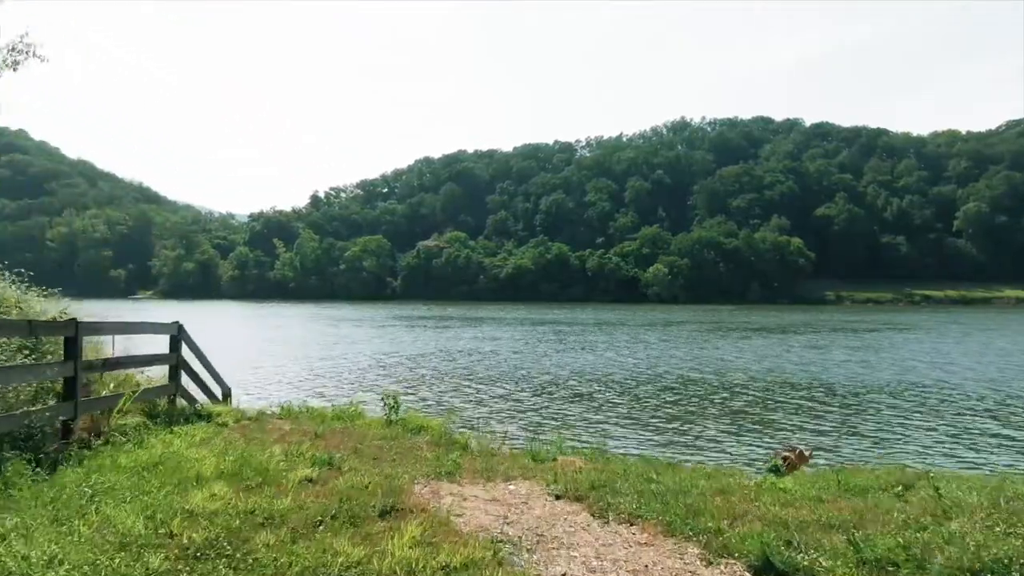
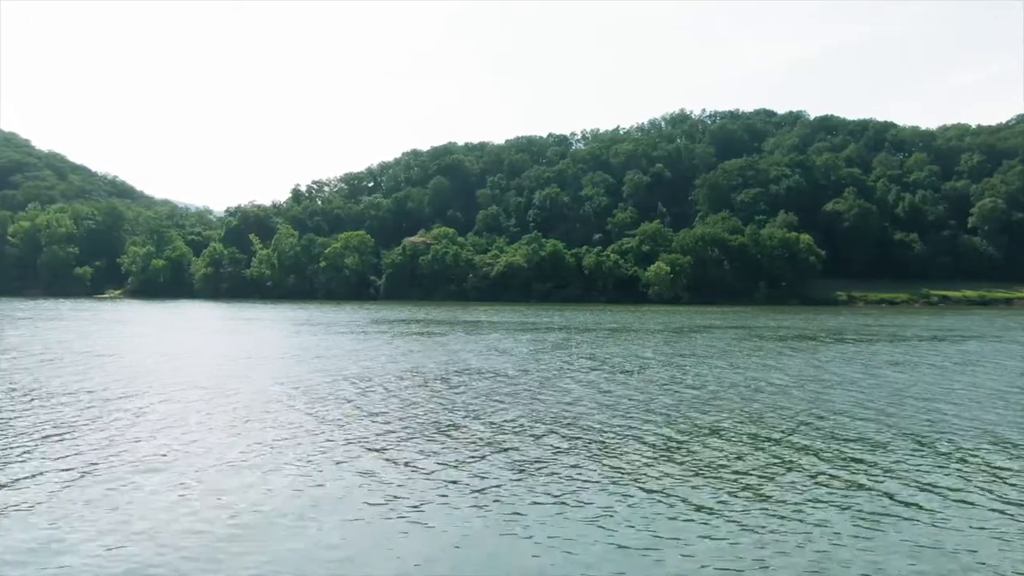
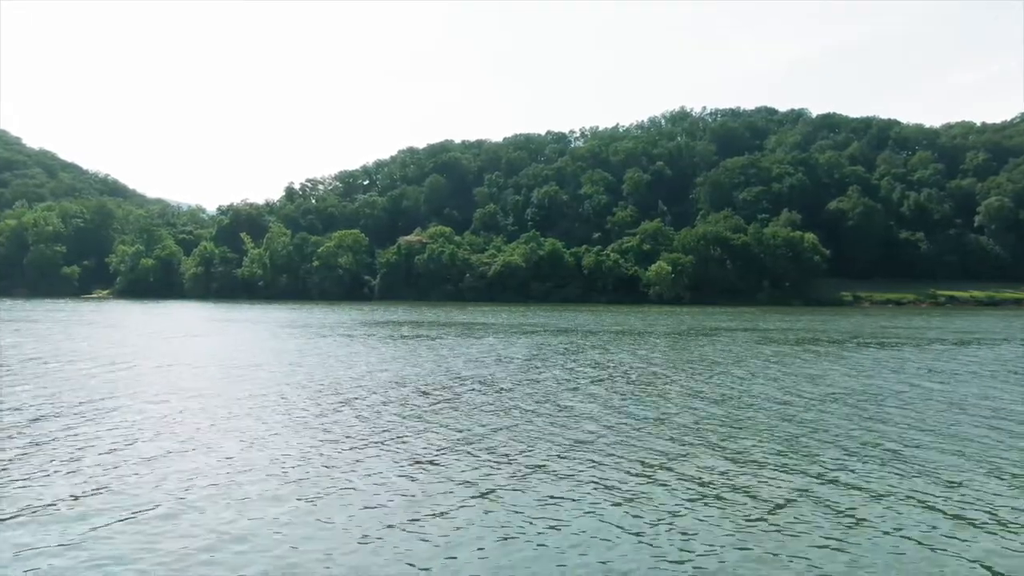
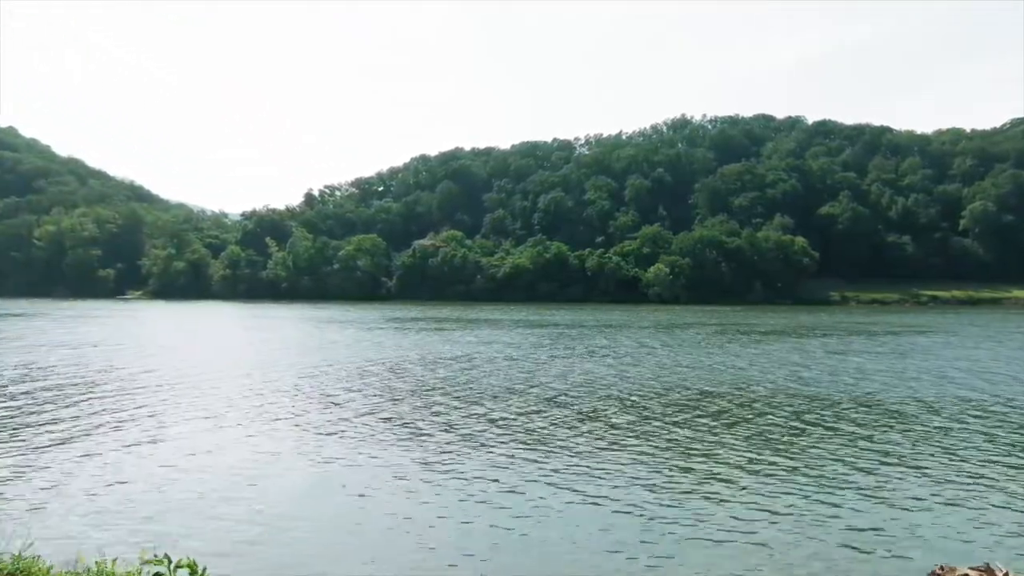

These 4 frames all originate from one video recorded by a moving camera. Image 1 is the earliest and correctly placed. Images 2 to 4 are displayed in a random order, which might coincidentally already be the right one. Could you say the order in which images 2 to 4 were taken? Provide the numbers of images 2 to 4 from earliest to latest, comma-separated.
4, 2, 3
